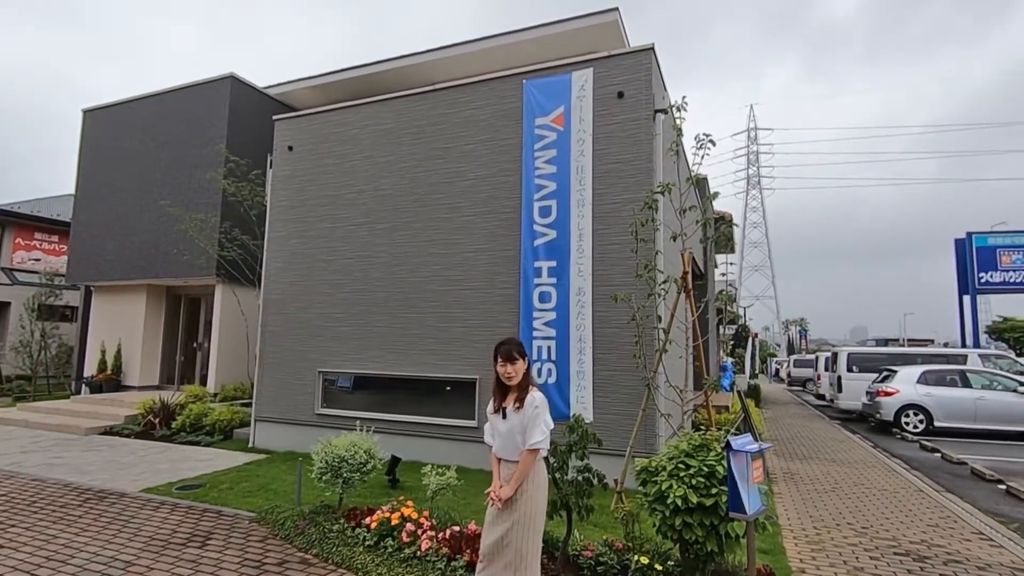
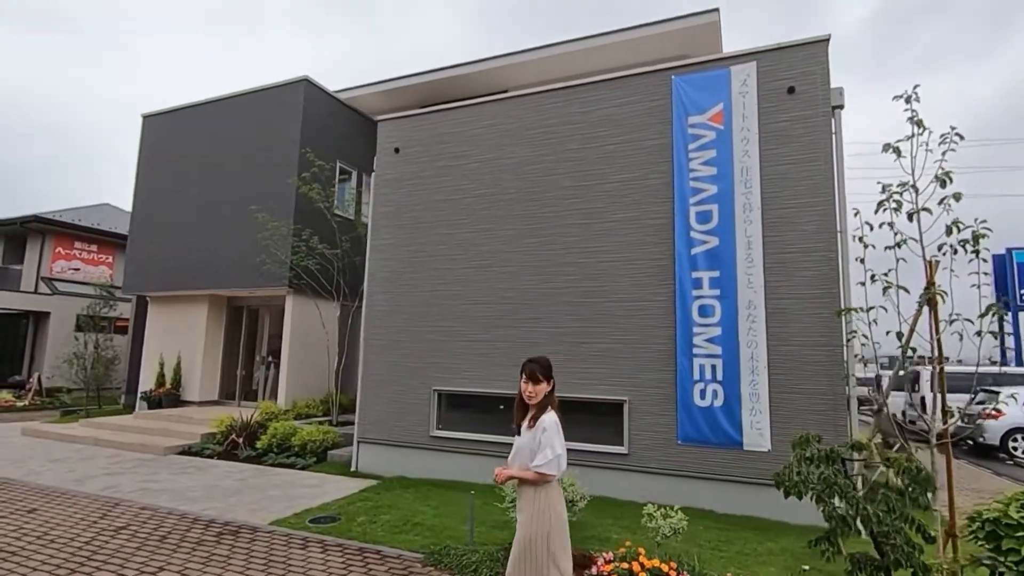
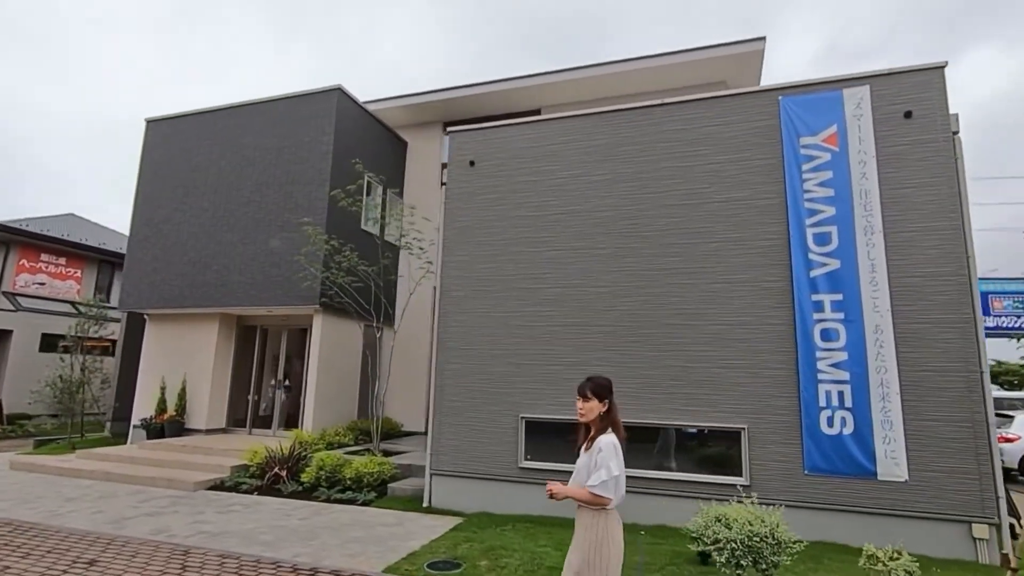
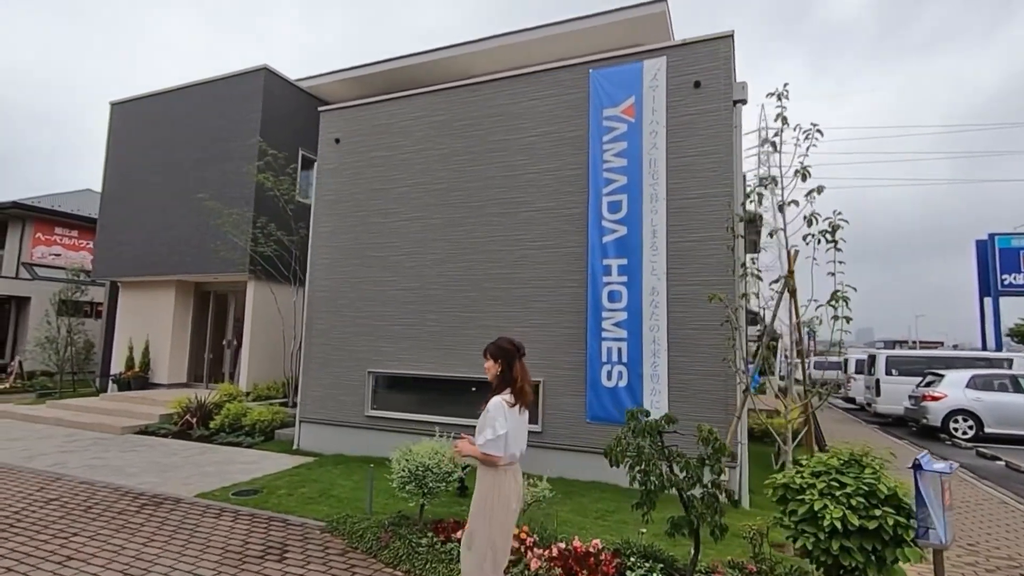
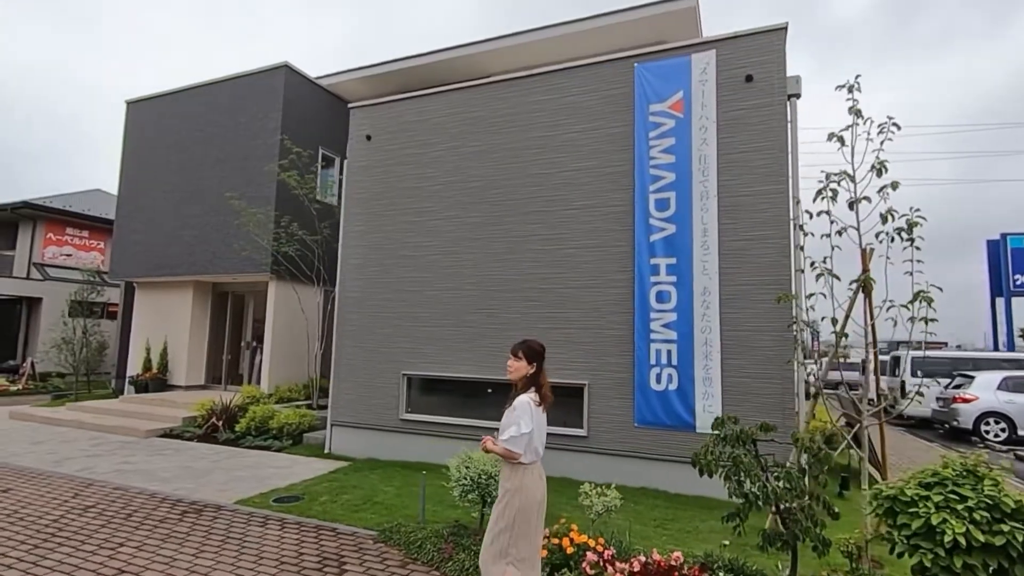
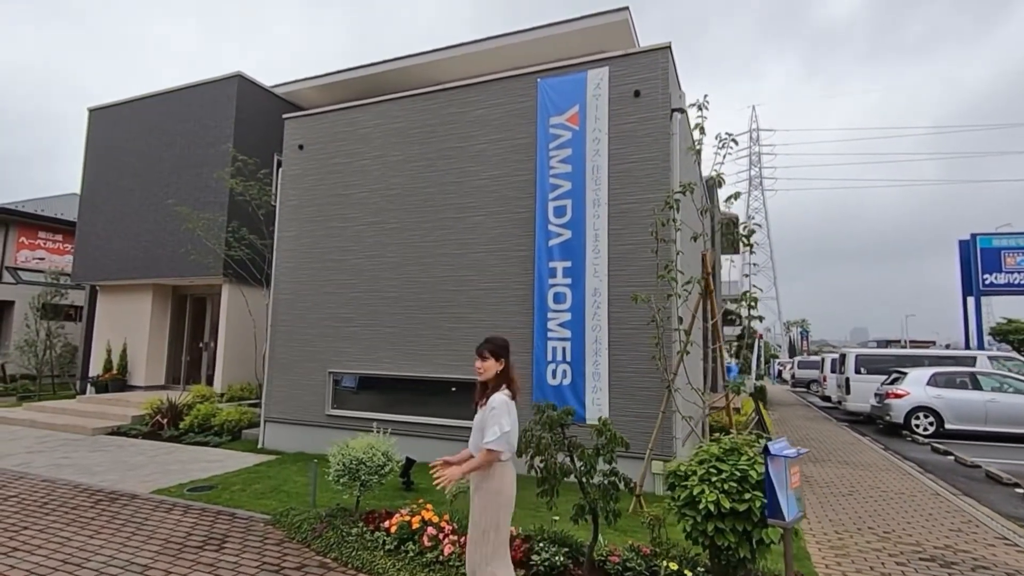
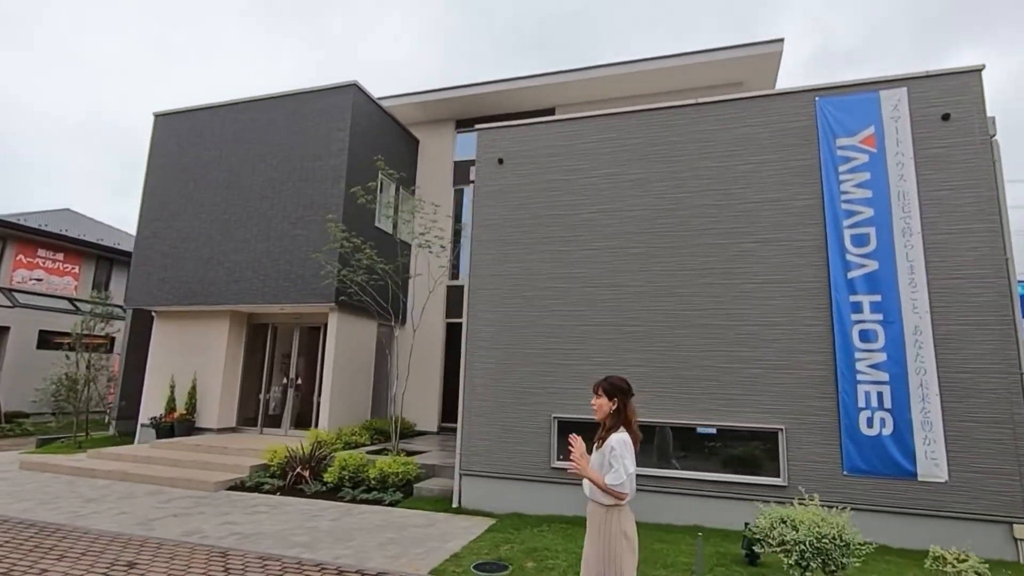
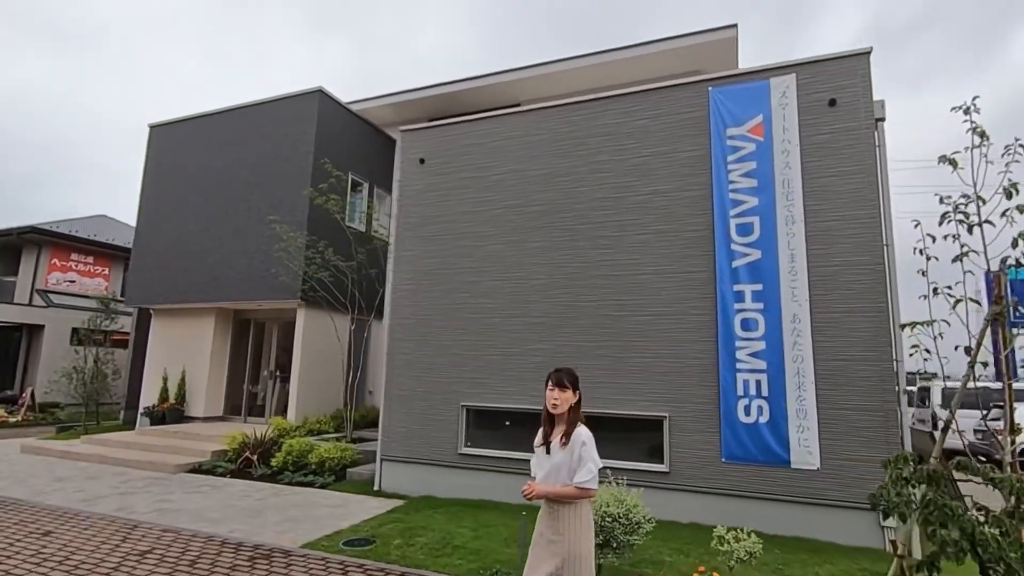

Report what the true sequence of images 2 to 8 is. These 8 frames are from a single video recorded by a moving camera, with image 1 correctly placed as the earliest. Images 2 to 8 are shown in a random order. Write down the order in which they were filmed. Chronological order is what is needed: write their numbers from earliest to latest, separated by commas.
6, 4, 5, 2, 8, 3, 7
